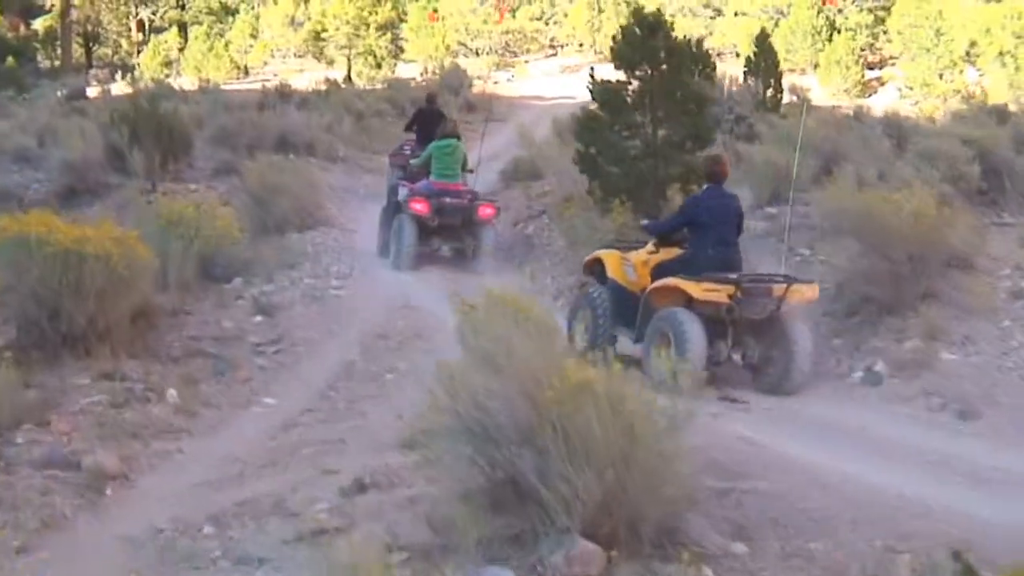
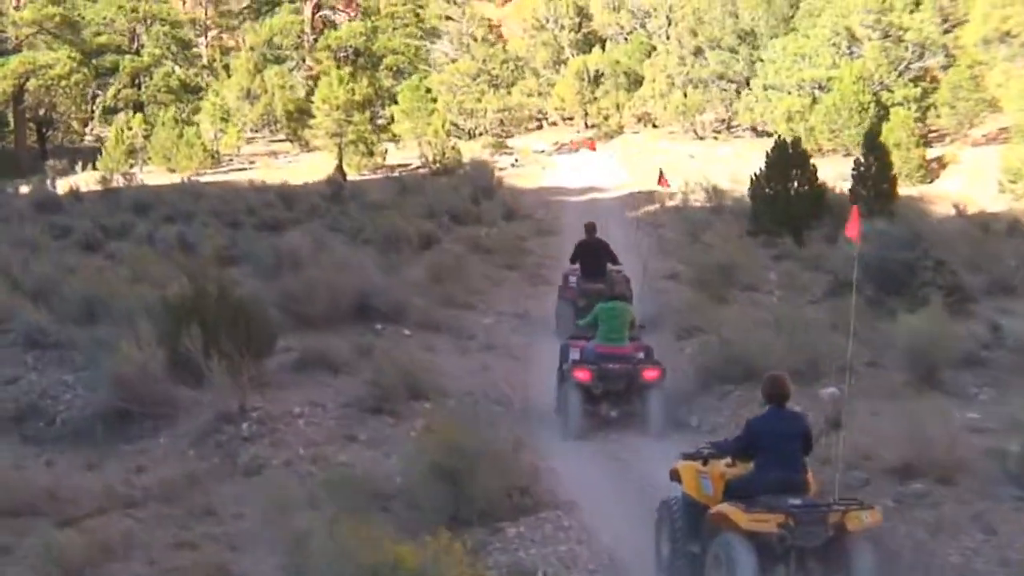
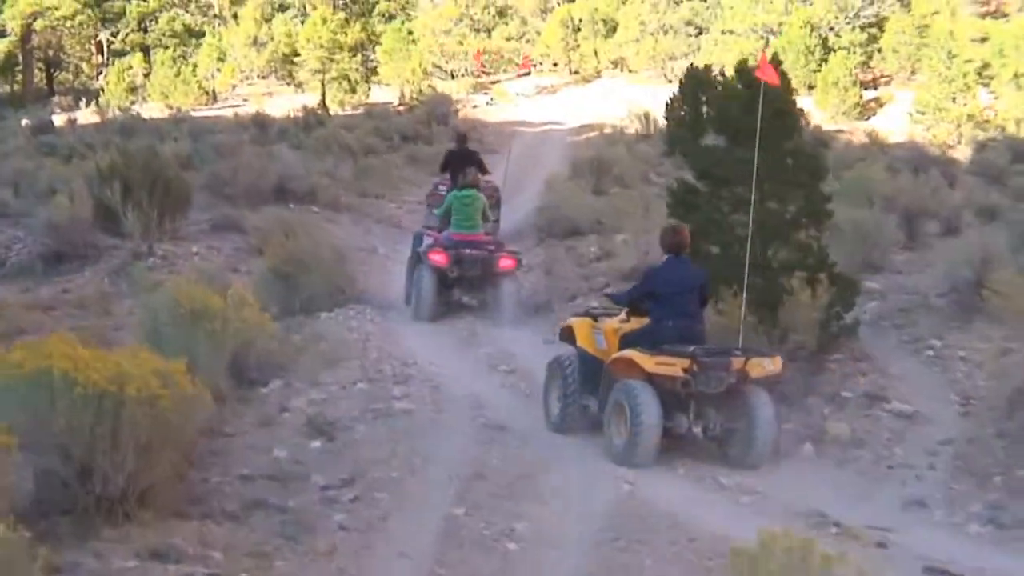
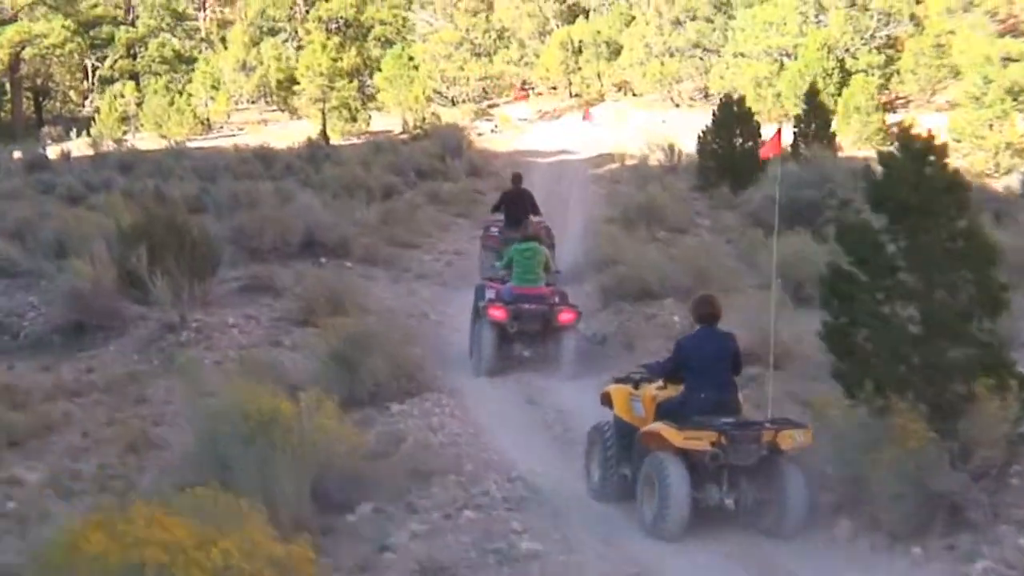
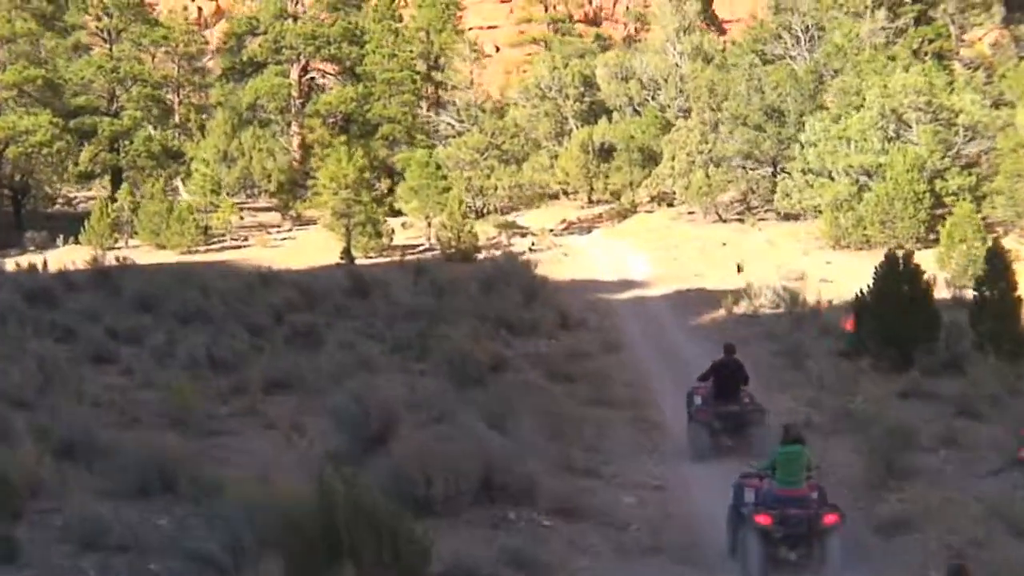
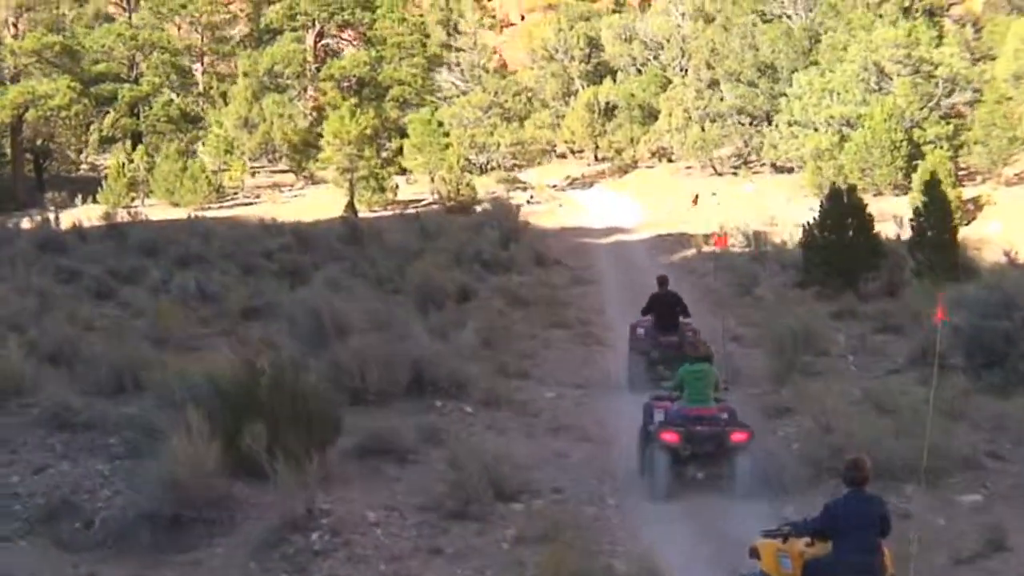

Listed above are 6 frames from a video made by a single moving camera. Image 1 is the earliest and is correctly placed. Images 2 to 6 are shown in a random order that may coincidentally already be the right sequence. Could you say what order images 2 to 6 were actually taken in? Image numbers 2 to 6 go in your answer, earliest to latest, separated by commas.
3, 4, 2, 6, 5
